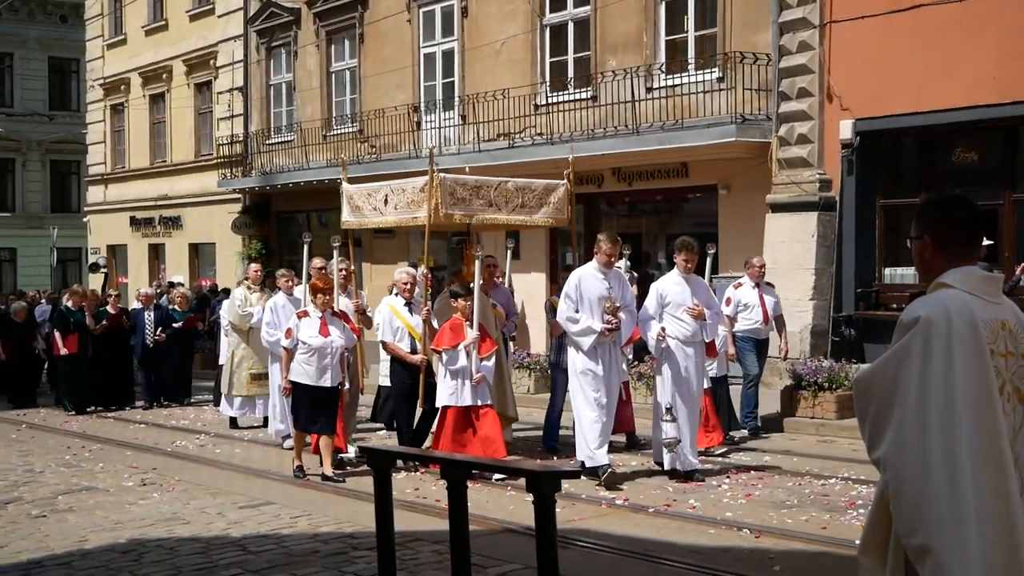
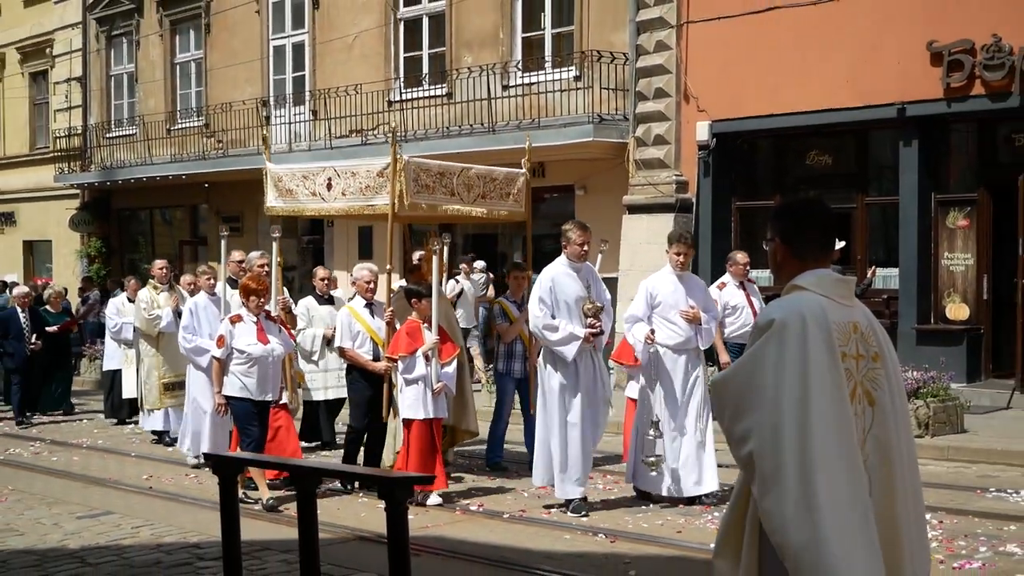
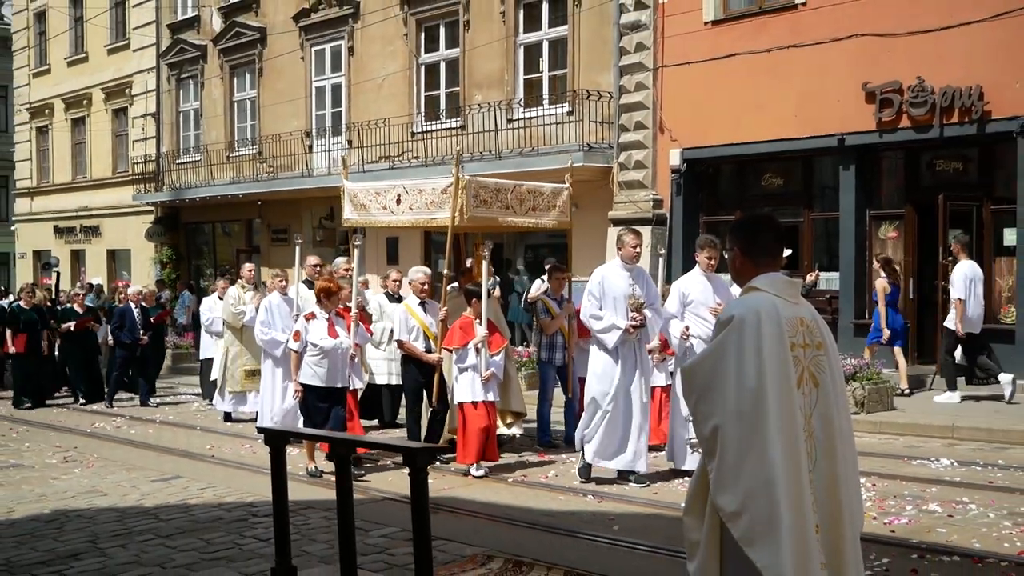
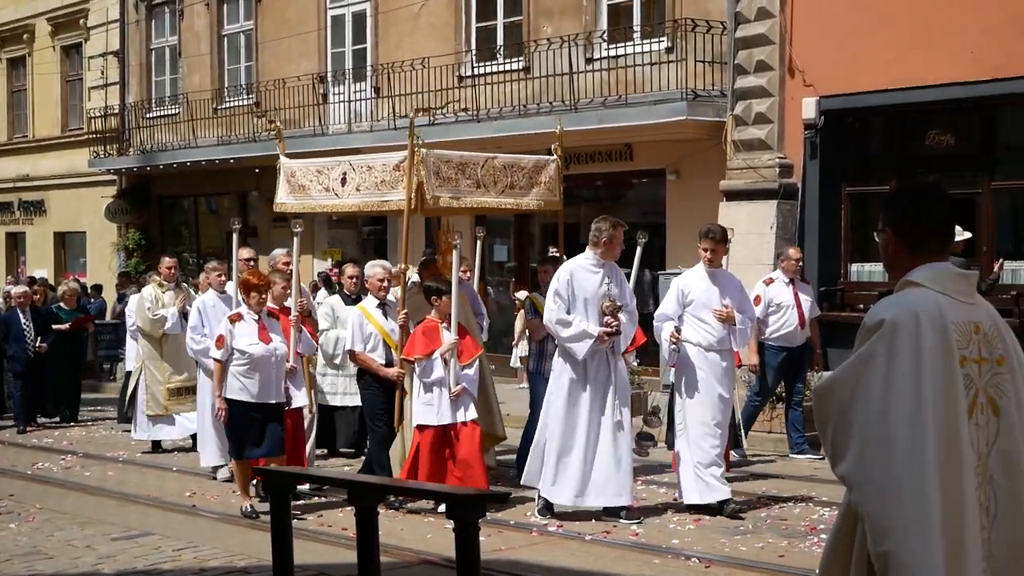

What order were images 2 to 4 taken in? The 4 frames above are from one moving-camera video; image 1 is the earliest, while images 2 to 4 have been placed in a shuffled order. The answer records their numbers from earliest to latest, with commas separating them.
4, 2, 3
